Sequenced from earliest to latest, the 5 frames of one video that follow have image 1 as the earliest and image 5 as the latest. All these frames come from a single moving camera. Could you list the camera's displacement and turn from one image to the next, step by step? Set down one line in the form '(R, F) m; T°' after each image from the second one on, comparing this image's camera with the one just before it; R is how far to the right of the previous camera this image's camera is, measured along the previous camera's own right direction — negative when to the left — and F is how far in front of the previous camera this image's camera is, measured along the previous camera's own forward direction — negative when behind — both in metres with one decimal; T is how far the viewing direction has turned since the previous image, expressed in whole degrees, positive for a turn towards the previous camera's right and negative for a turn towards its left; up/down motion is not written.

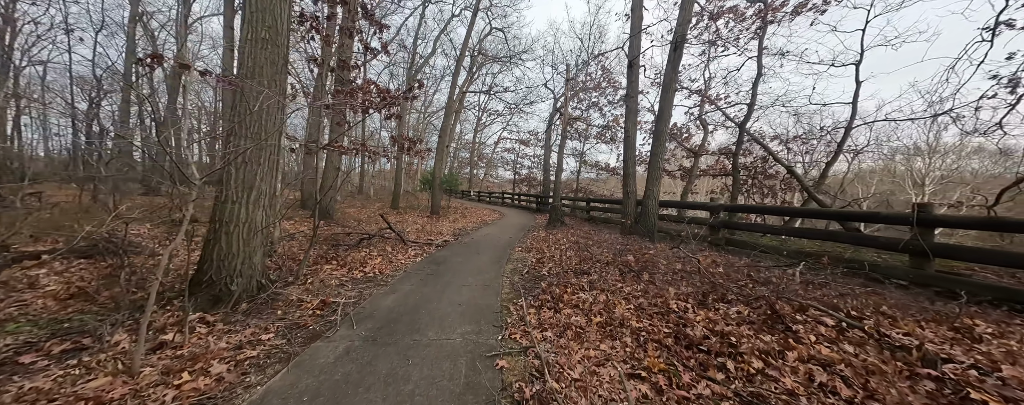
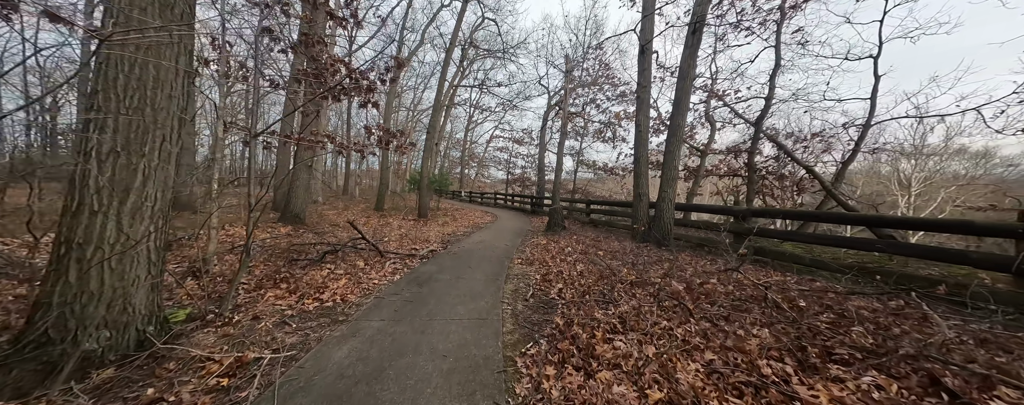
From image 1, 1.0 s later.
(-0.1, +0.9) m; +2°
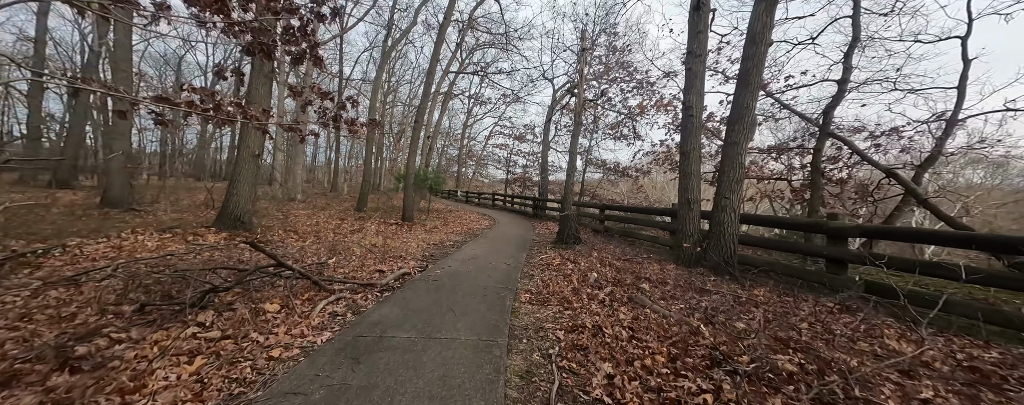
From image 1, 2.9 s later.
(-0.1, +1.7) m; +1°
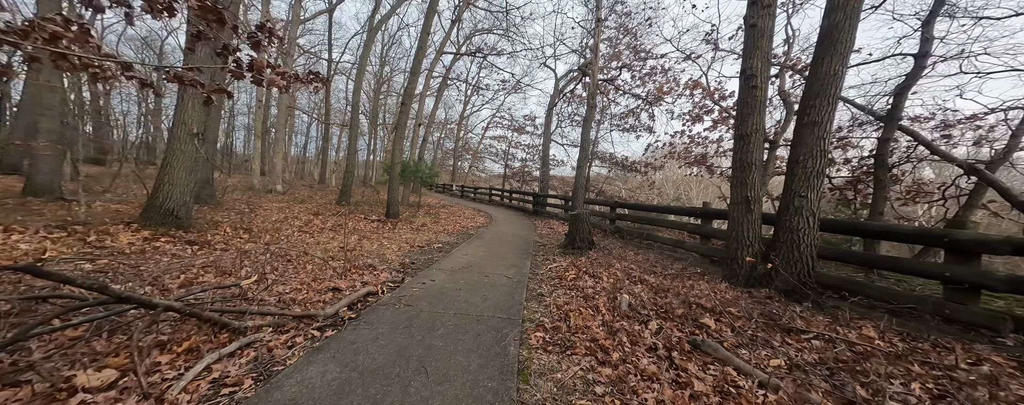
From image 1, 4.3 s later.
(-0.1, +1.2) m; +1°
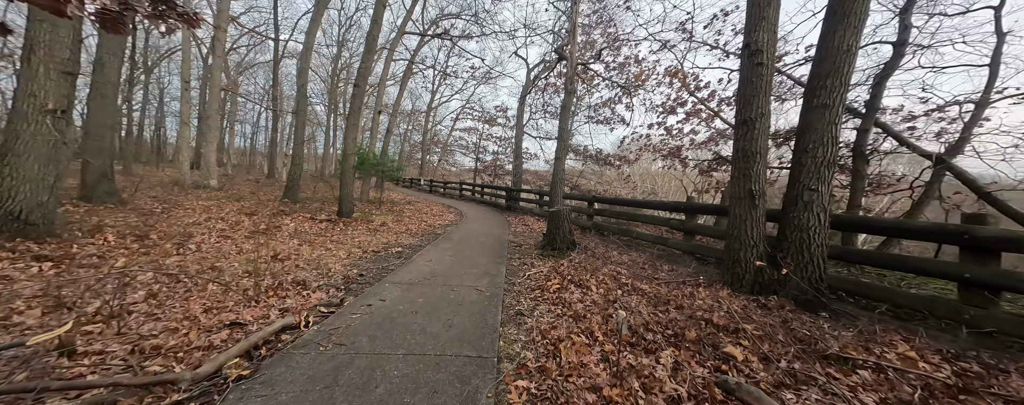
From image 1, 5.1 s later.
(0.0, +0.7) m; +6°
